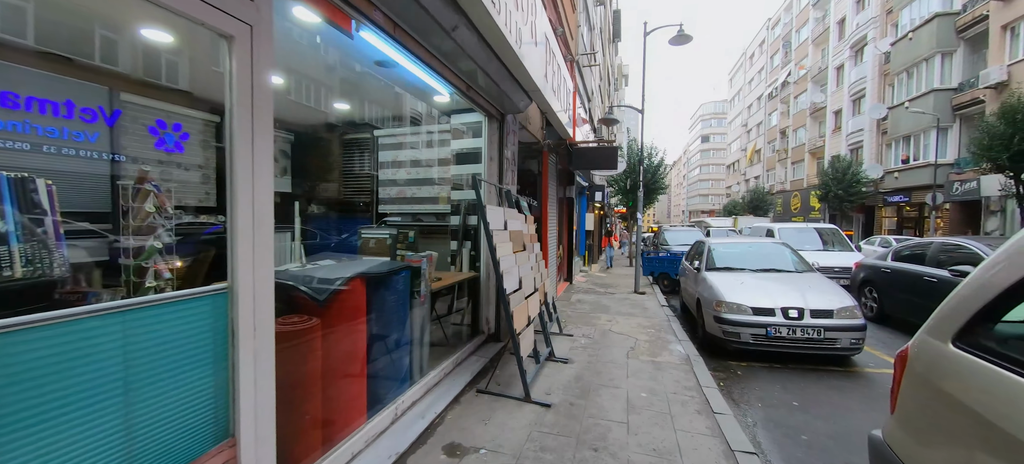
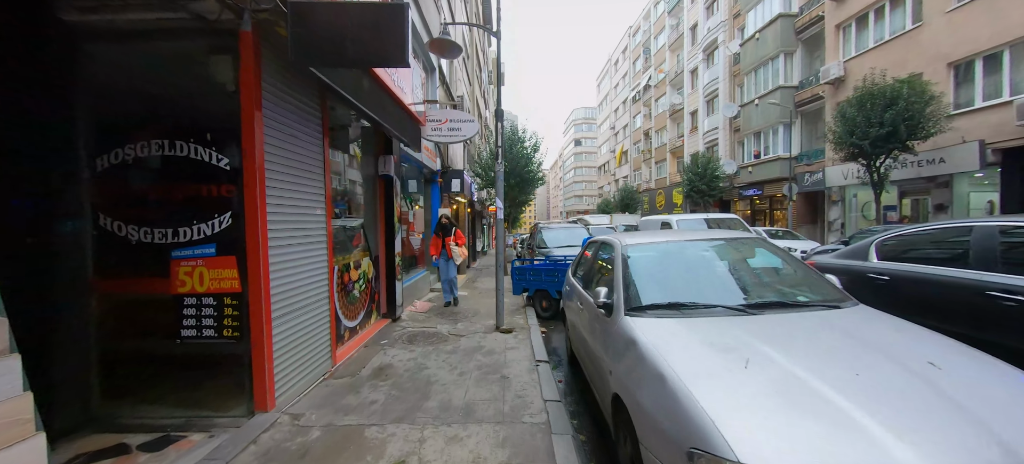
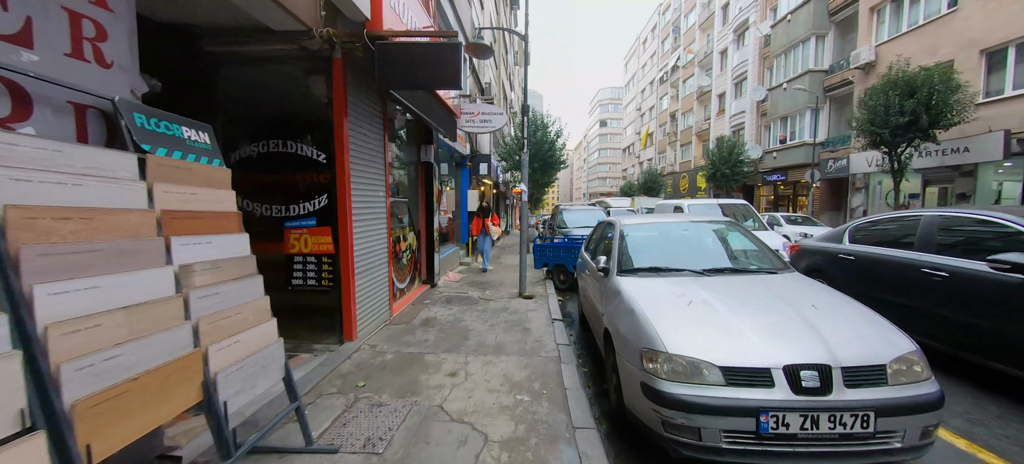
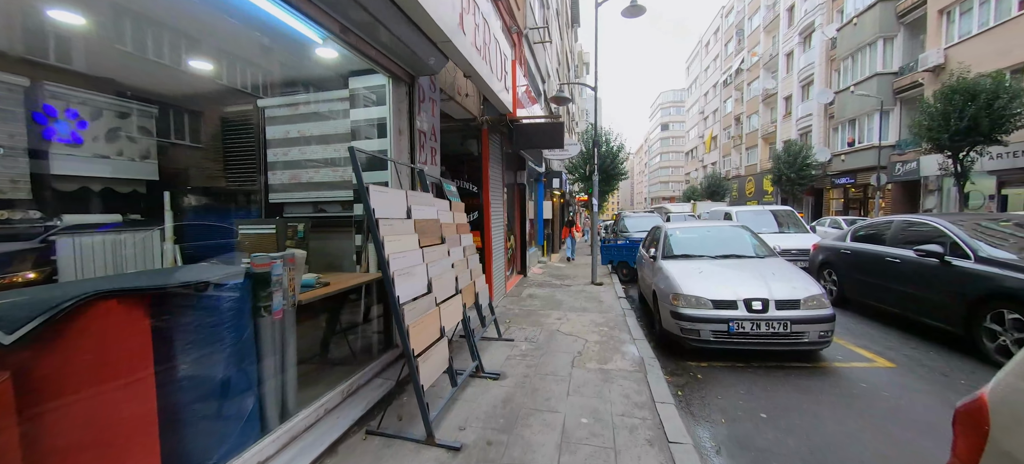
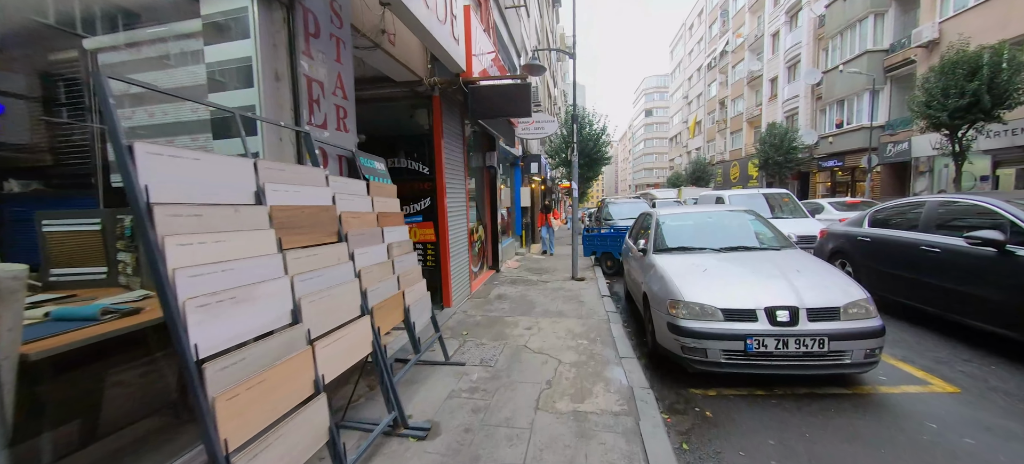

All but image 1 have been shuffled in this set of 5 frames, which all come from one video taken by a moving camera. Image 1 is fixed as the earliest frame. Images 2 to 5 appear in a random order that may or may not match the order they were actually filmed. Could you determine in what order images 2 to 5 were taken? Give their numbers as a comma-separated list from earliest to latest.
4, 5, 3, 2
